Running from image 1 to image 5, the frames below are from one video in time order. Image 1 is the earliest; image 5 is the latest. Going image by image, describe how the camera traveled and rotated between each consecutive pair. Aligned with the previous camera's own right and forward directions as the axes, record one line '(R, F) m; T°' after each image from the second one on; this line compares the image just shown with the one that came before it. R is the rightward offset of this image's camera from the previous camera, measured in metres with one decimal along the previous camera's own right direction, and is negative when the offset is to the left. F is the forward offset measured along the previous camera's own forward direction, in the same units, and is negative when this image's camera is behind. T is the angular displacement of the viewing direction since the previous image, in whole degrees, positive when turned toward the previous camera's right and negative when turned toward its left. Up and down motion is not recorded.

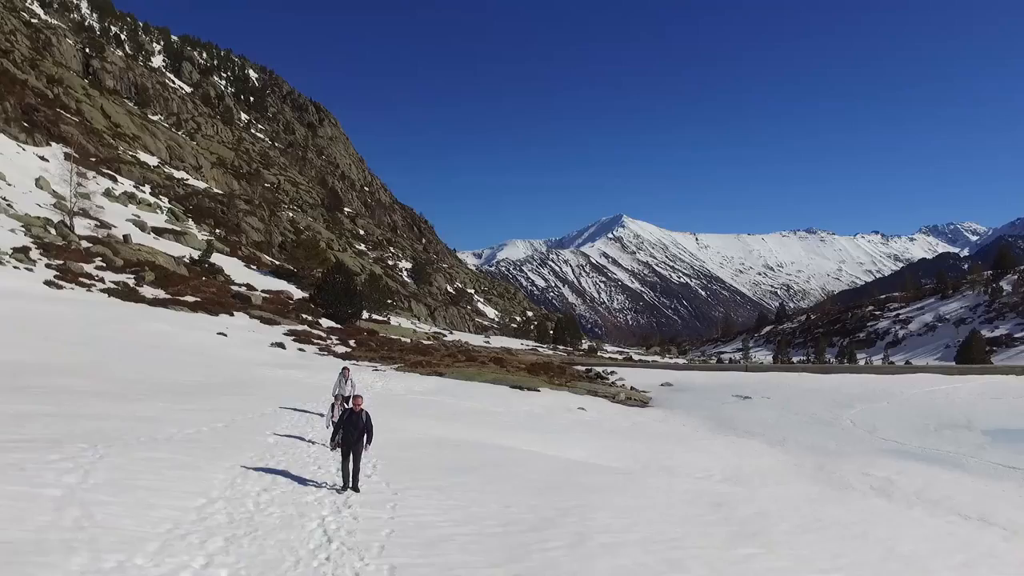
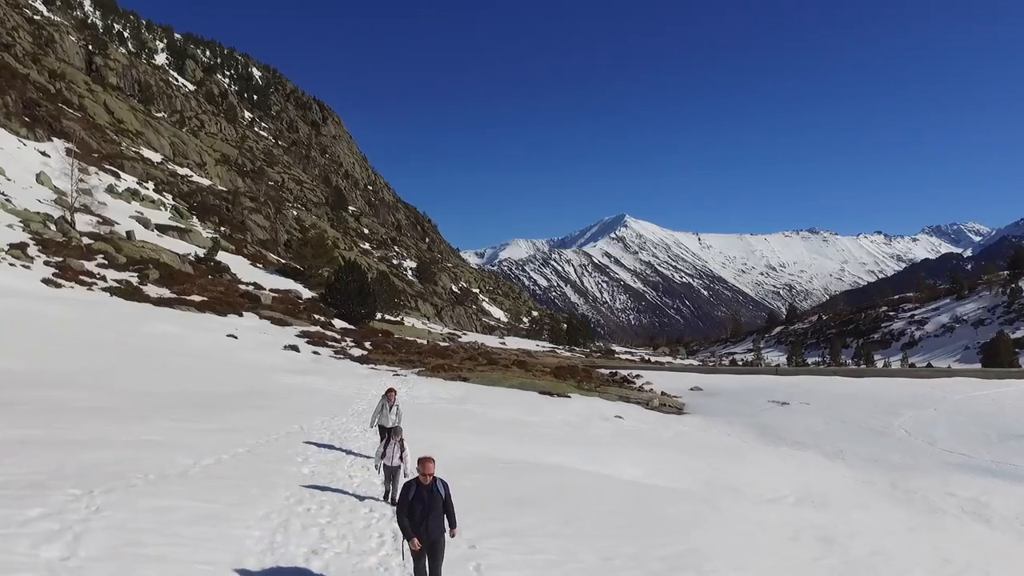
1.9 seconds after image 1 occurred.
(-1.1, +2.2) m; 0°
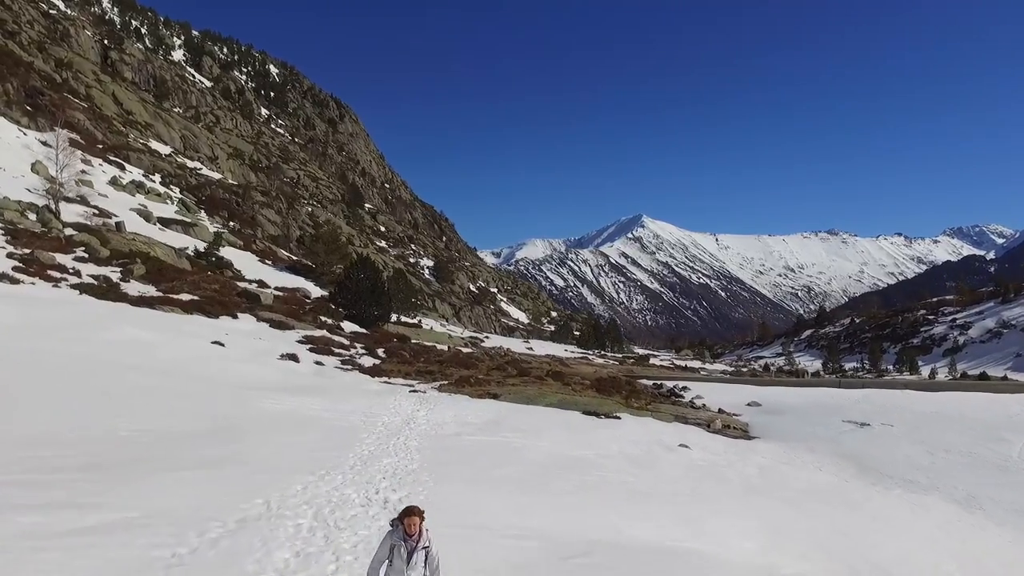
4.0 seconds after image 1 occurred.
(-0.8, +5.3) m; -1°
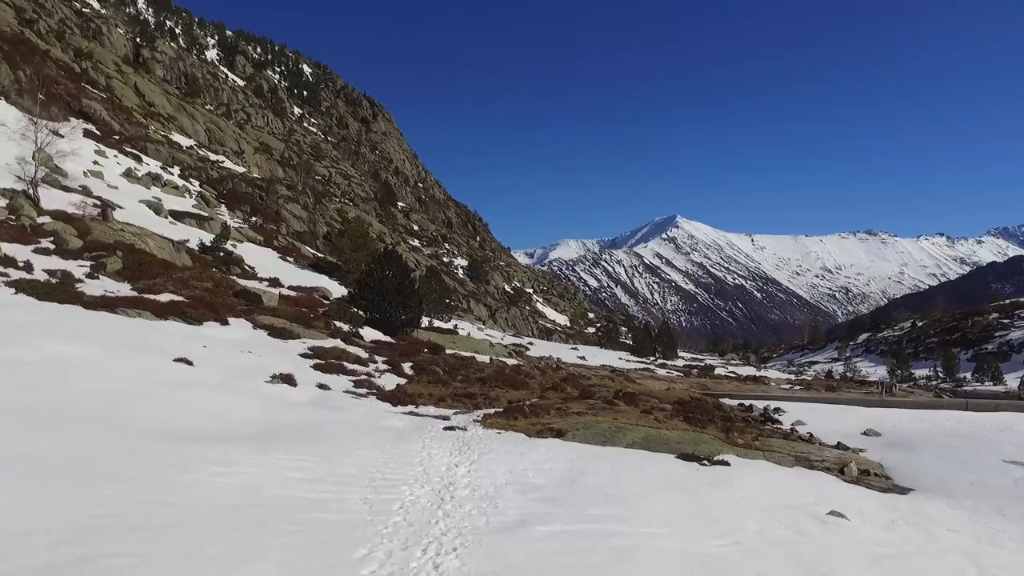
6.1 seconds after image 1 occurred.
(-1.0, +7.3) m; -2°
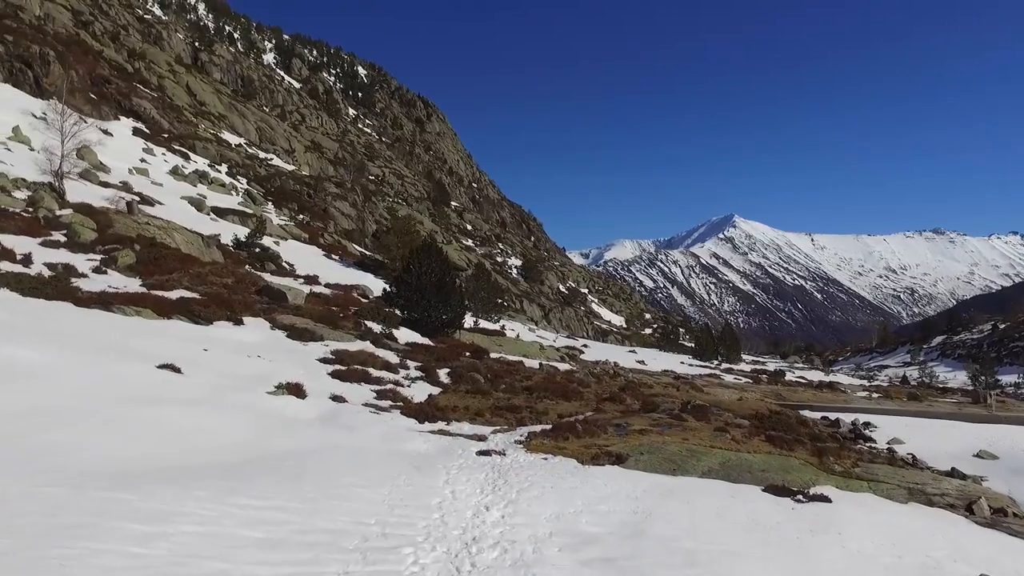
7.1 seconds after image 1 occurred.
(+0.1, +3.5) m; -4°
